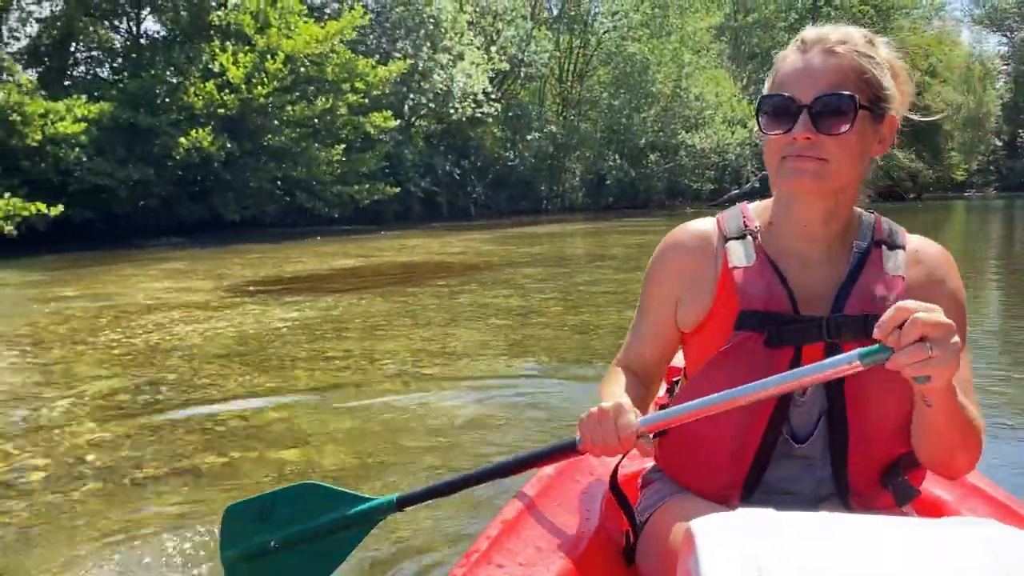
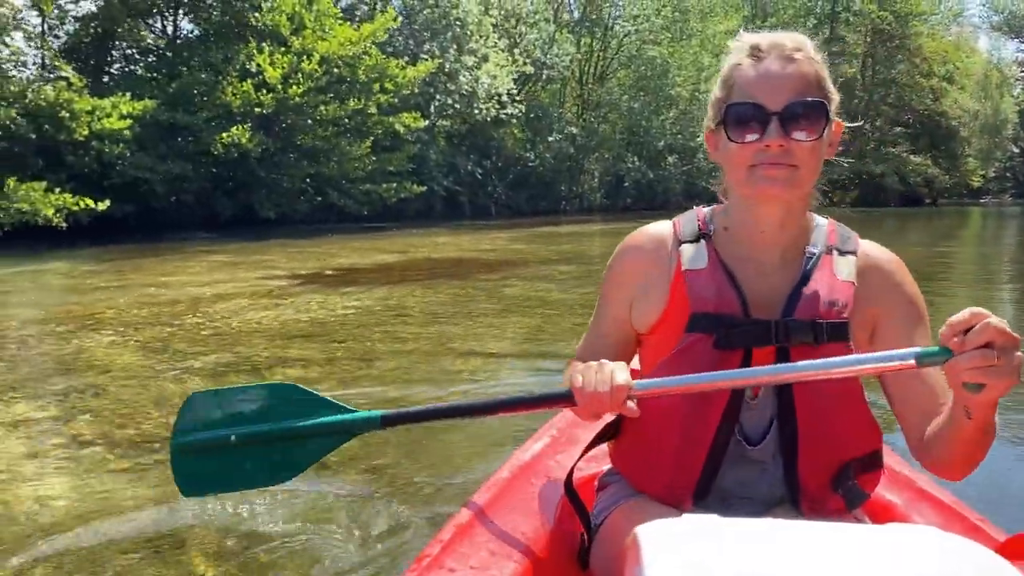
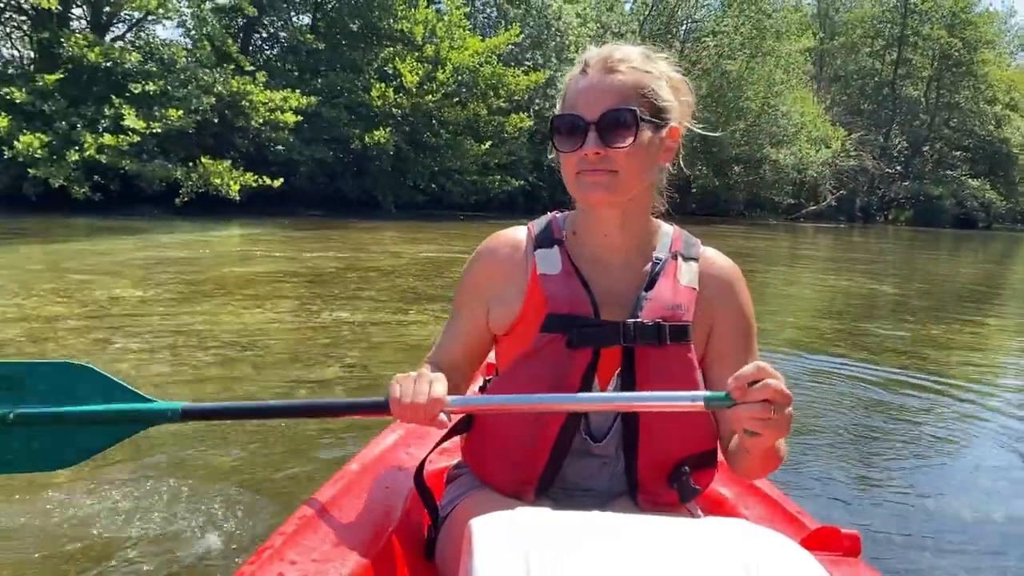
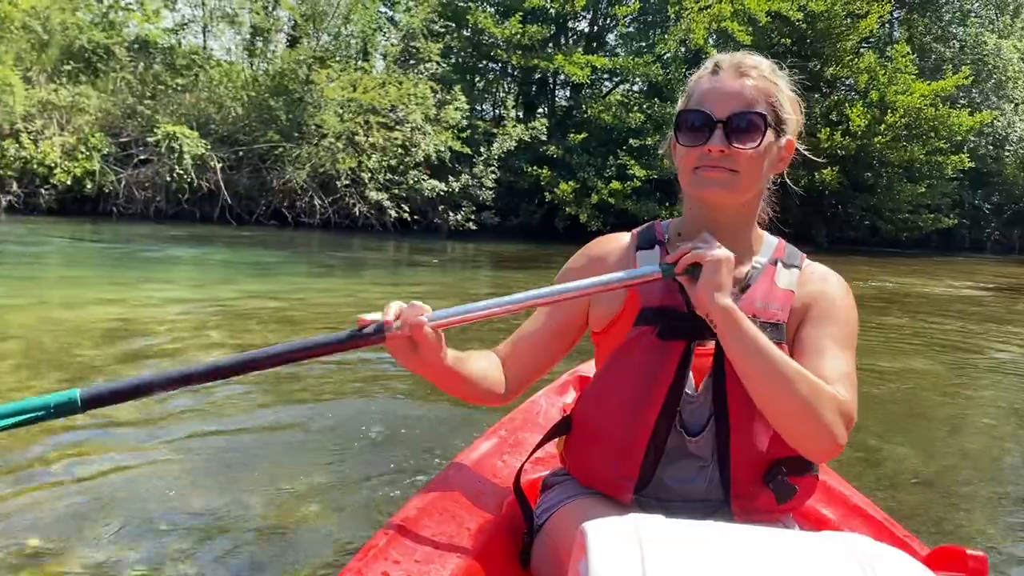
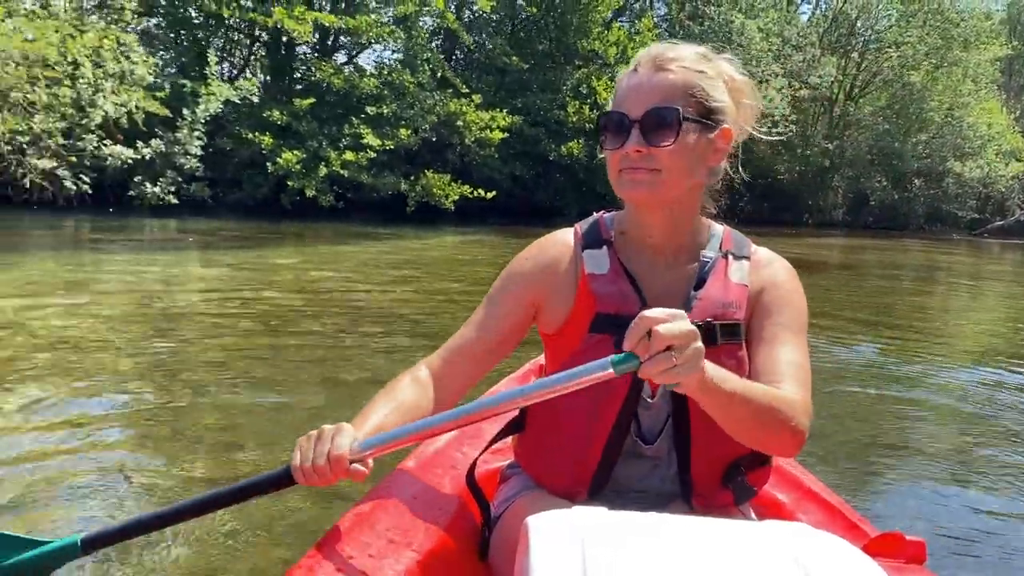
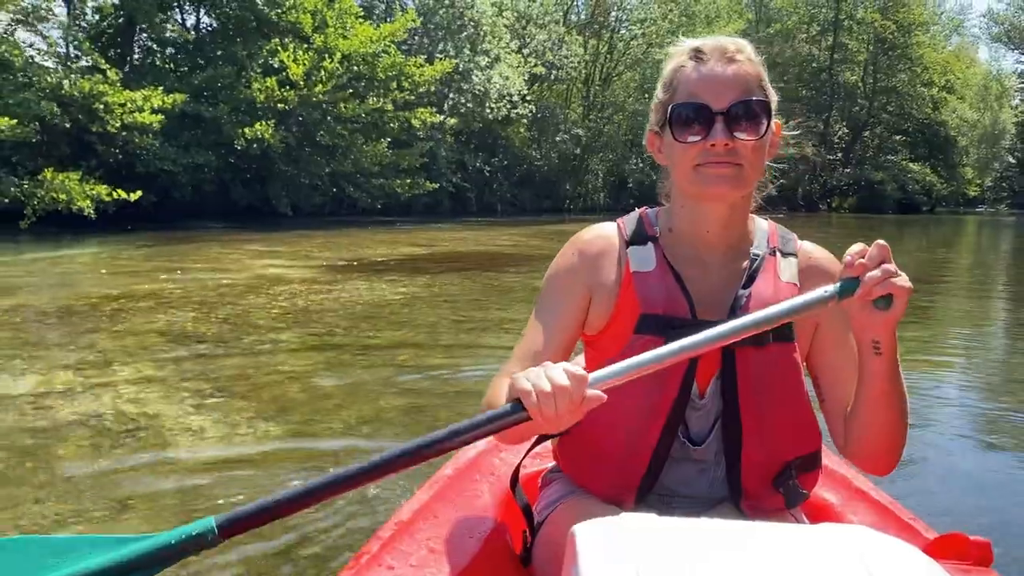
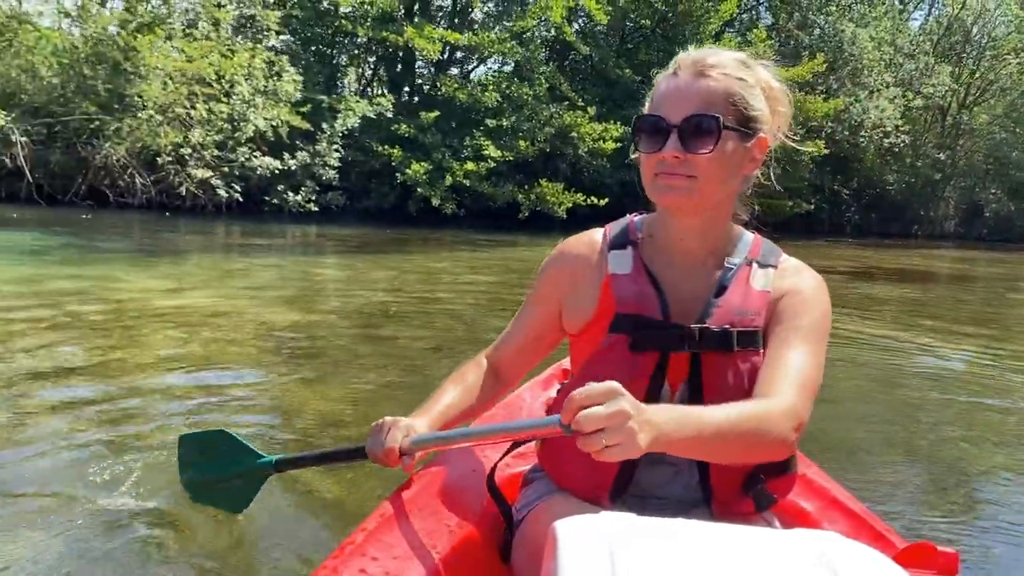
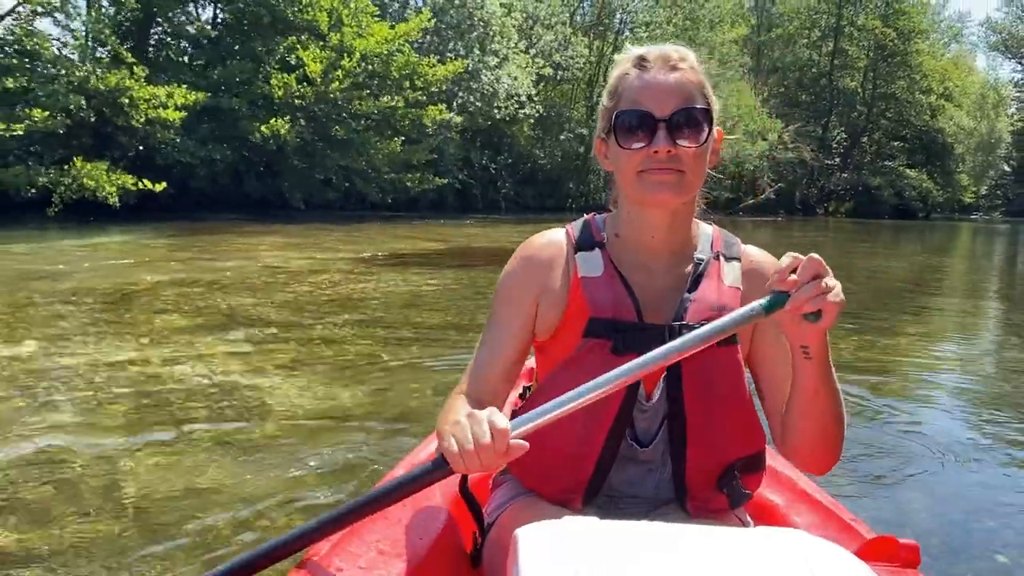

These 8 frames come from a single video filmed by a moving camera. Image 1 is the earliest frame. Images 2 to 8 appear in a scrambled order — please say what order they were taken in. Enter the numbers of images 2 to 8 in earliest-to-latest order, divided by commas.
2, 6, 8, 3, 5, 7, 4
